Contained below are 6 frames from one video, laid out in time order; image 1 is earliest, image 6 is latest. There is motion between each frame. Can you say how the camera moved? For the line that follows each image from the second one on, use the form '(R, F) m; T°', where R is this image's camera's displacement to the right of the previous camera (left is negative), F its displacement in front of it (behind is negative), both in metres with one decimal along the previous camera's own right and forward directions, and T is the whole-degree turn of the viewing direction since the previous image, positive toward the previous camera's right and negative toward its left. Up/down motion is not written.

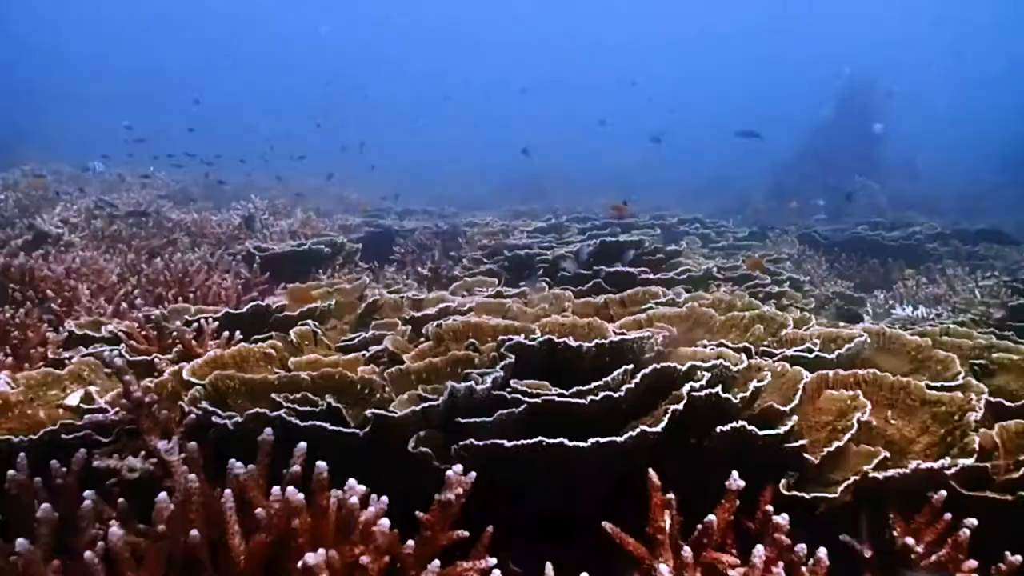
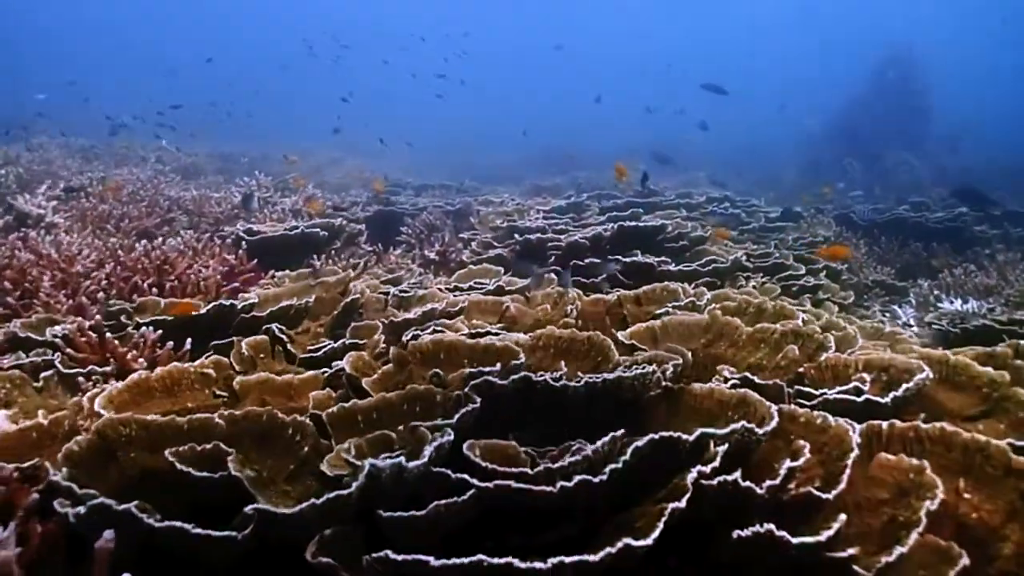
(+0.1, +0.5) m; -2°
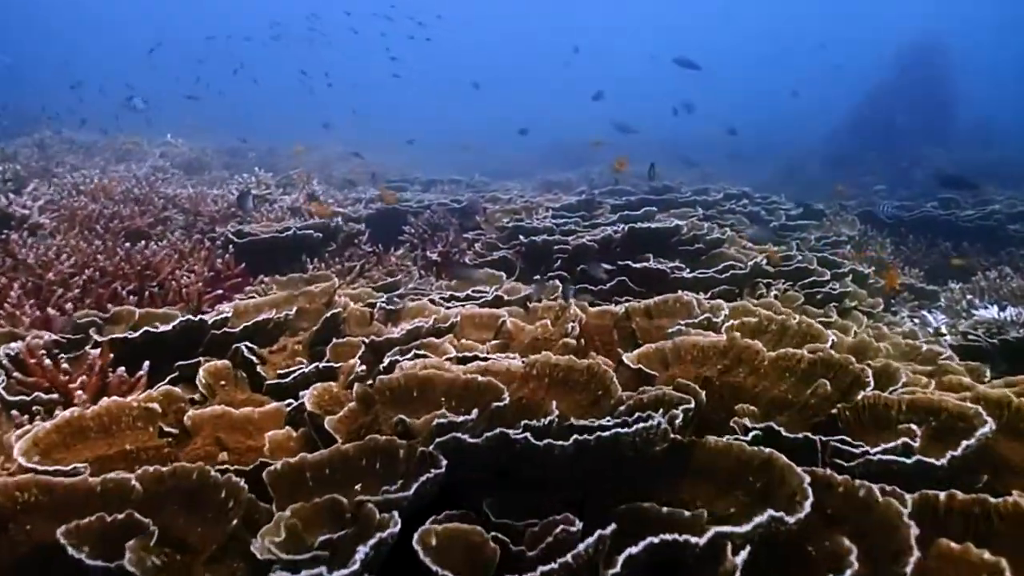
(+0.1, +0.4) m; -1°
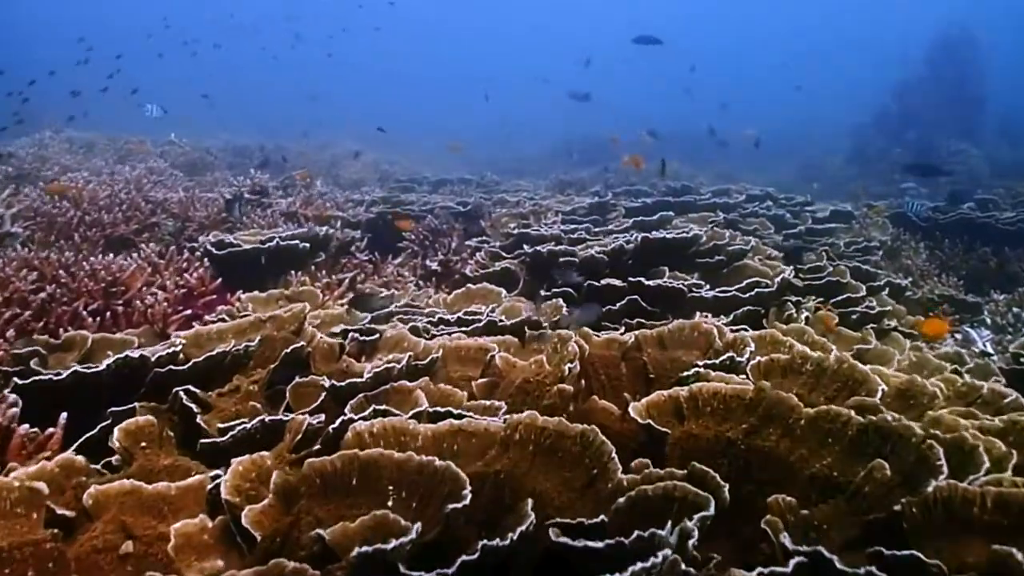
(+0.1, +0.5) m; -1°
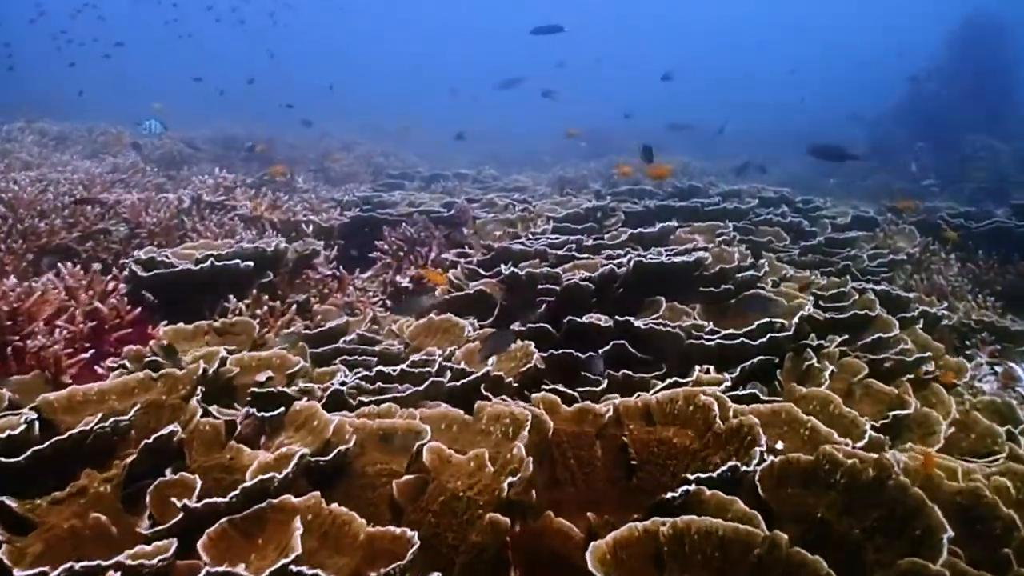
(+0.2, +0.7) m; -1°
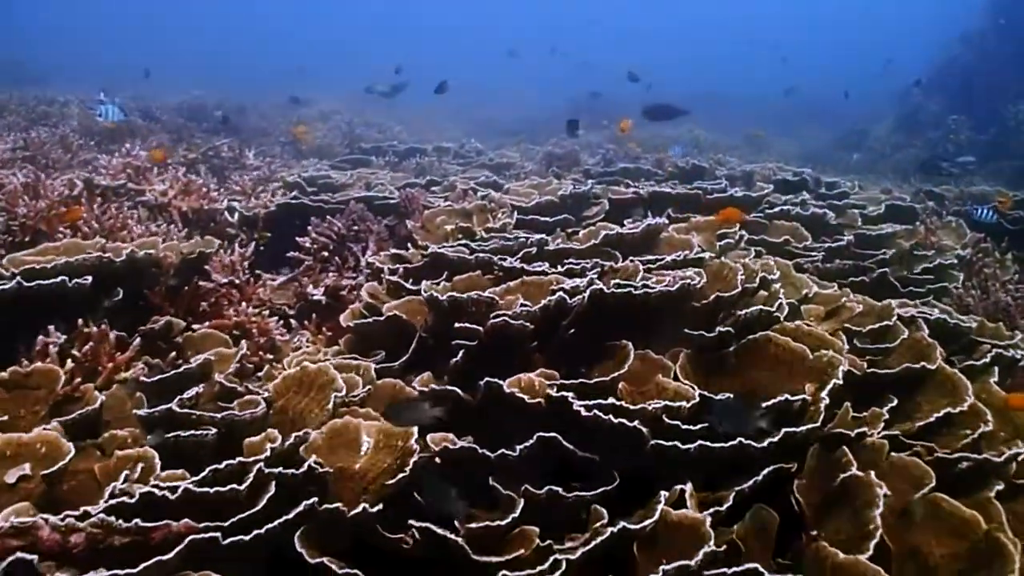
(+0.4, +1.2) m; -1°
